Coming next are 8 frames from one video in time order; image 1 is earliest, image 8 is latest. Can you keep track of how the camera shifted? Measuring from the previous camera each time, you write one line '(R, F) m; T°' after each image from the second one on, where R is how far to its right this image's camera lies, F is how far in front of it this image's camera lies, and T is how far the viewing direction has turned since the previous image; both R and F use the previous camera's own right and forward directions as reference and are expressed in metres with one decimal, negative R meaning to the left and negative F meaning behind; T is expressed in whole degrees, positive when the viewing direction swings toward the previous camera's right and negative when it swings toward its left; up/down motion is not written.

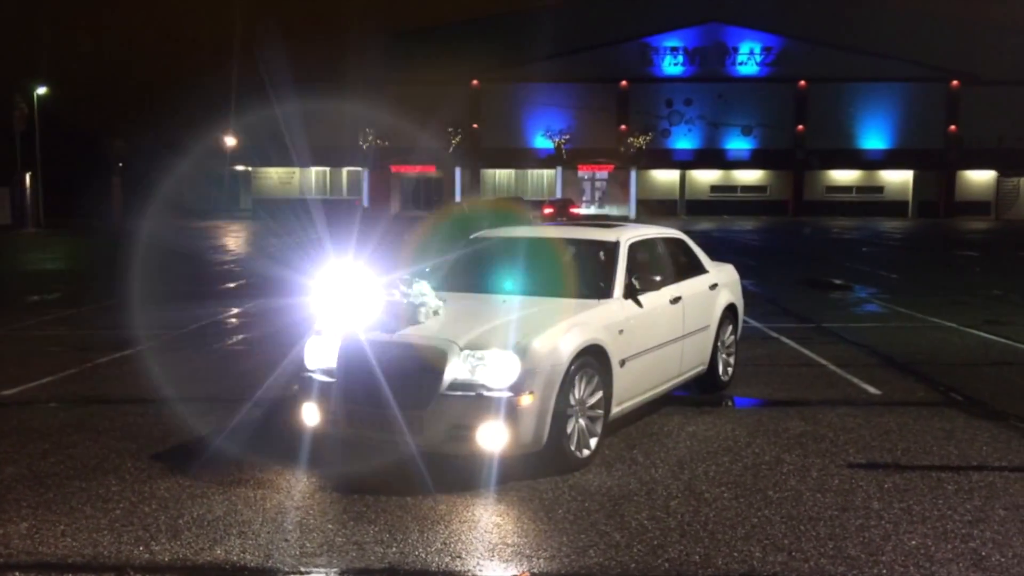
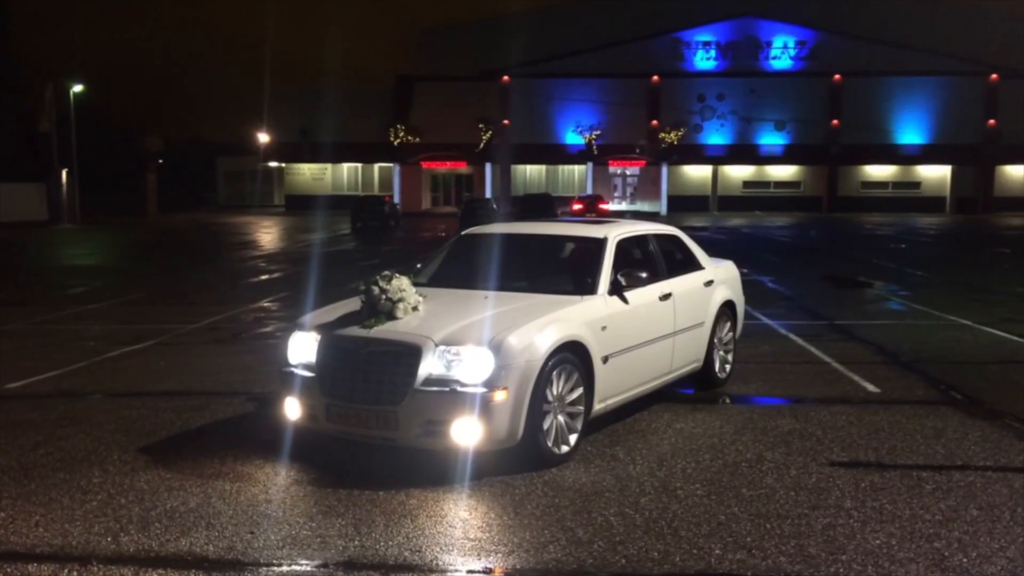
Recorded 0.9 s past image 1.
(+0.3, 0.0) m; -2°
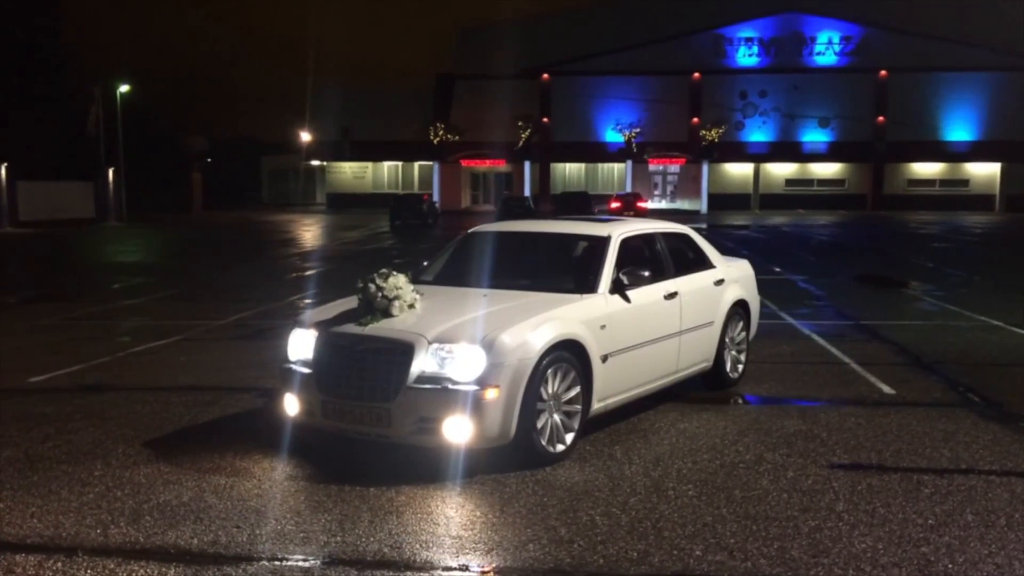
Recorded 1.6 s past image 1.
(+0.2, 0.0) m; -2°
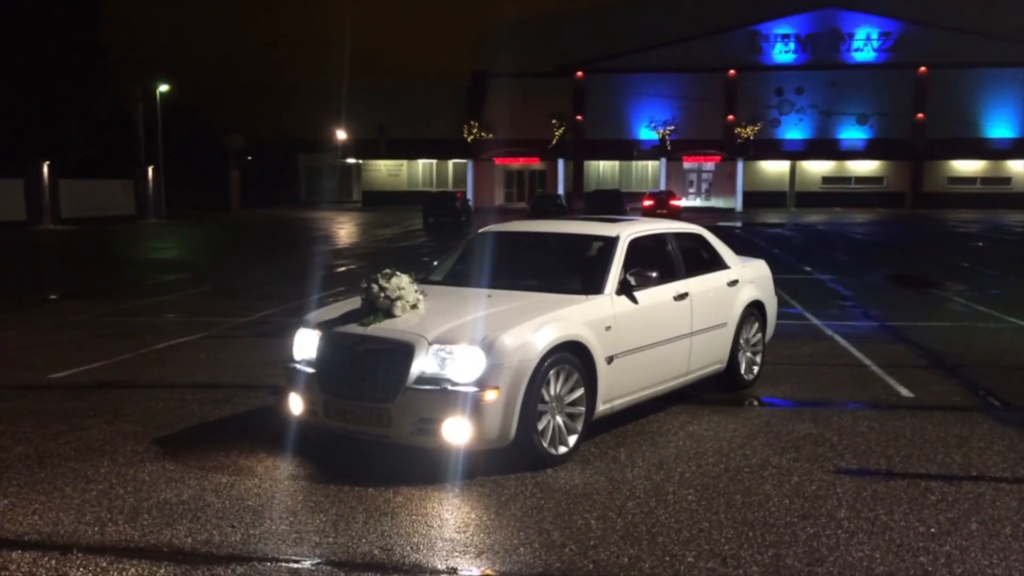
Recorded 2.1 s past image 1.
(+0.2, 0.0) m; -2°
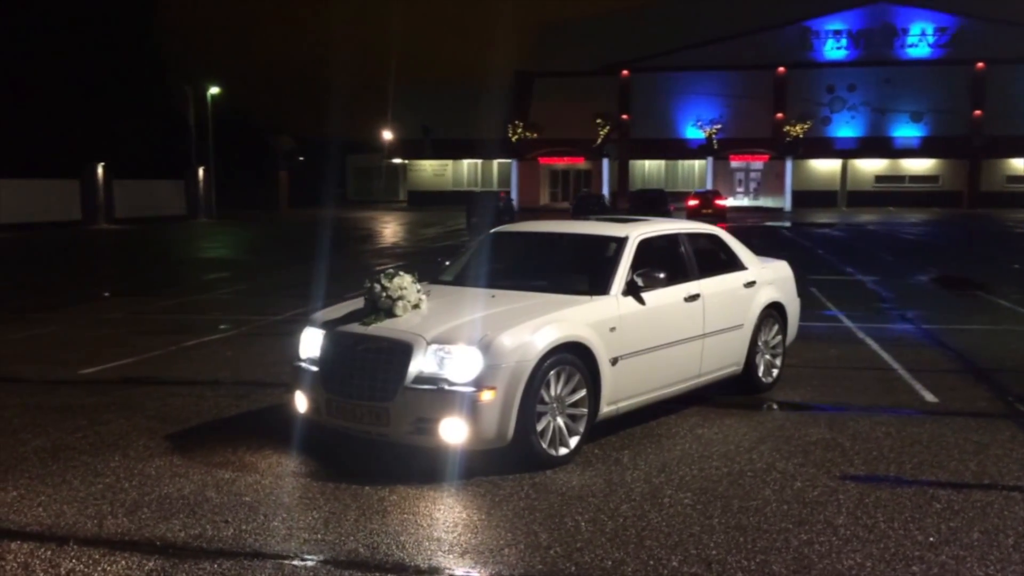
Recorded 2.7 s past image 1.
(+0.3, 0.0) m; -3°
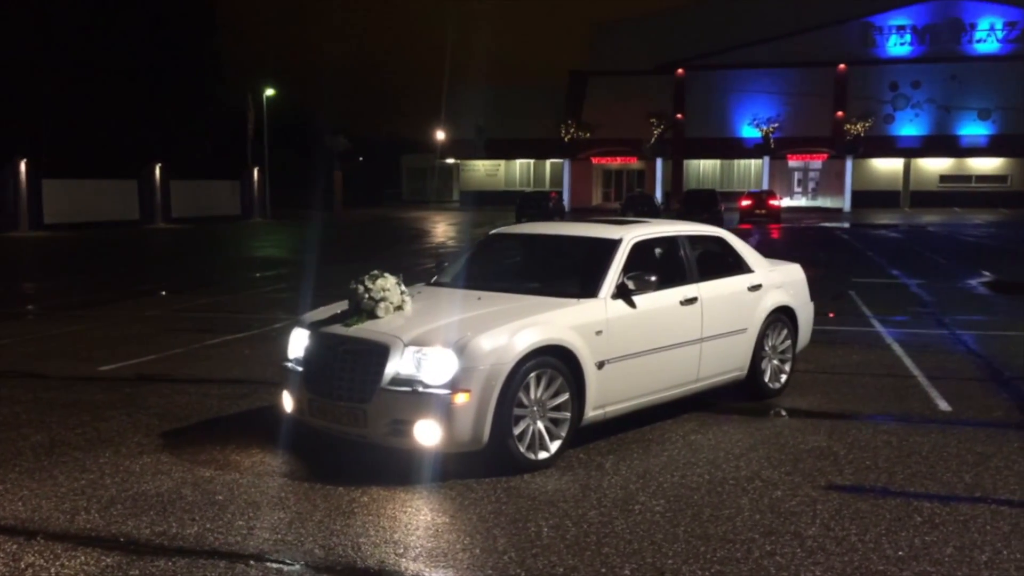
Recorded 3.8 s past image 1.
(+0.4, 0.0) m; -3°
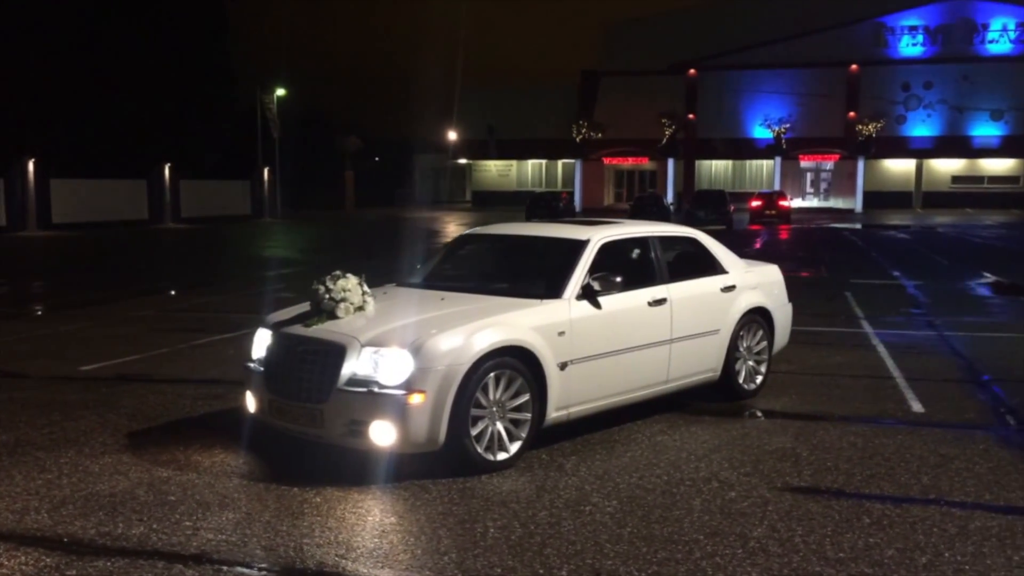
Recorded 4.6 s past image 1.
(+0.3, 0.0) m; 0°
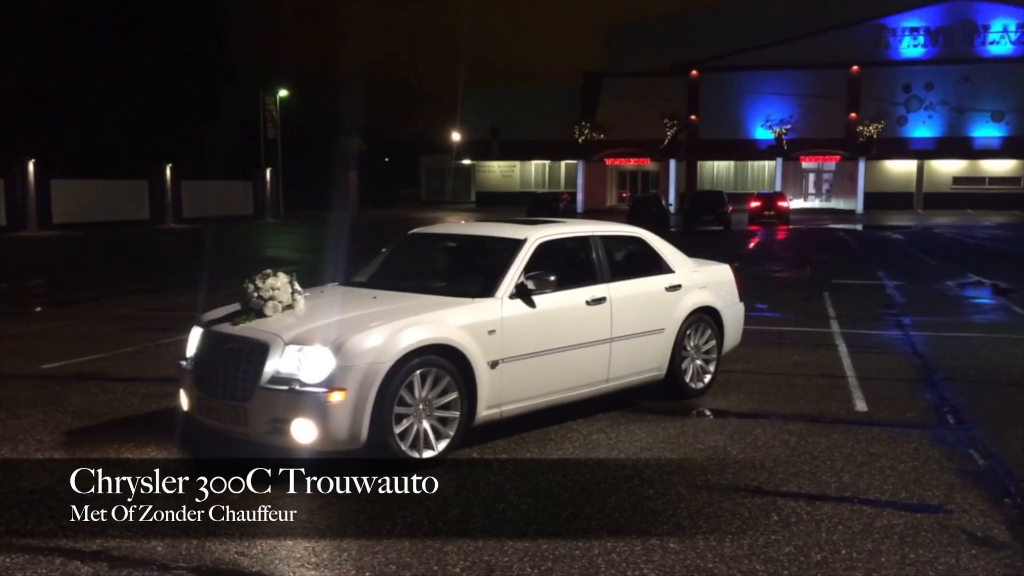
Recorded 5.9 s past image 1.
(+0.4, 0.0) m; +1°
